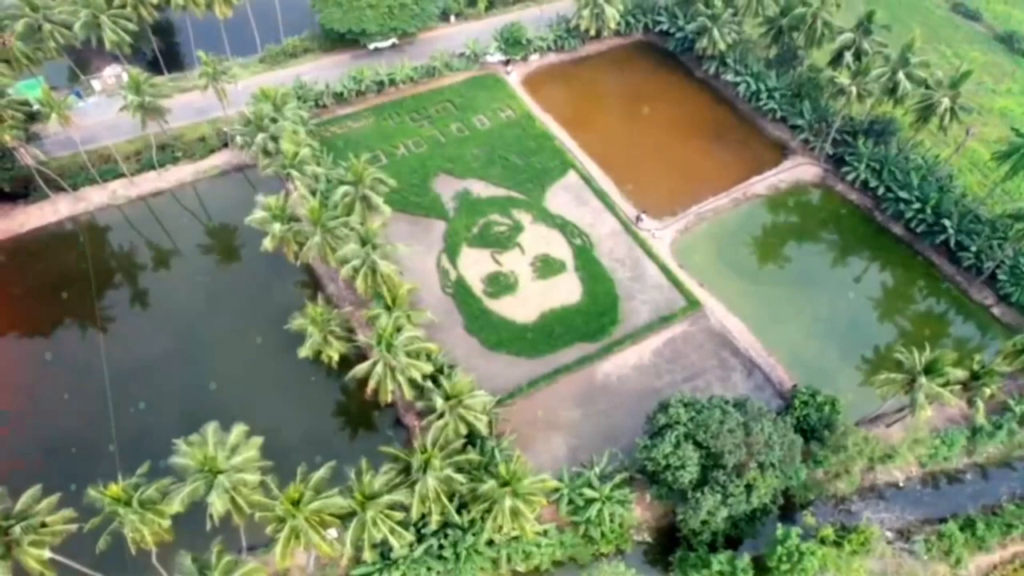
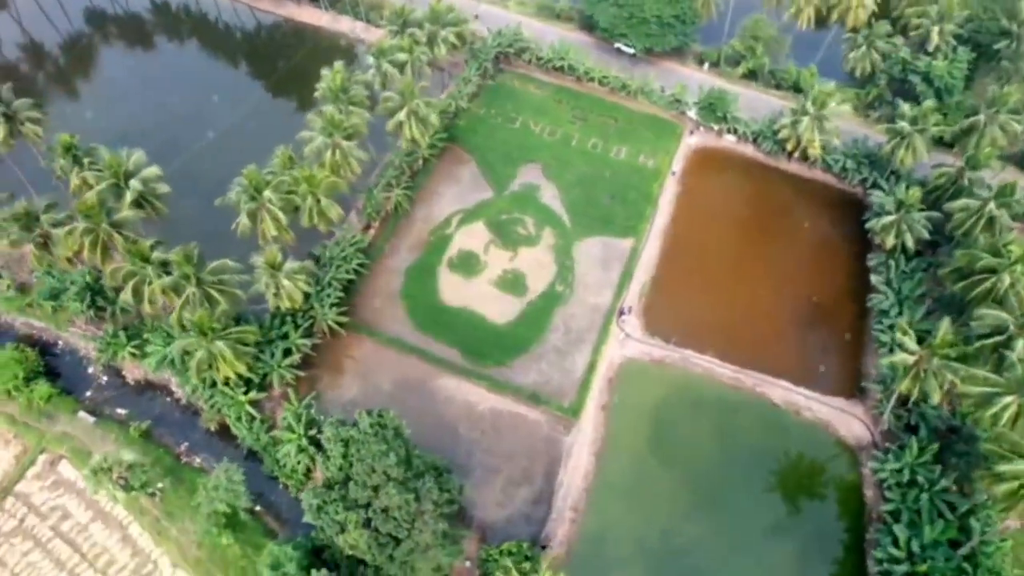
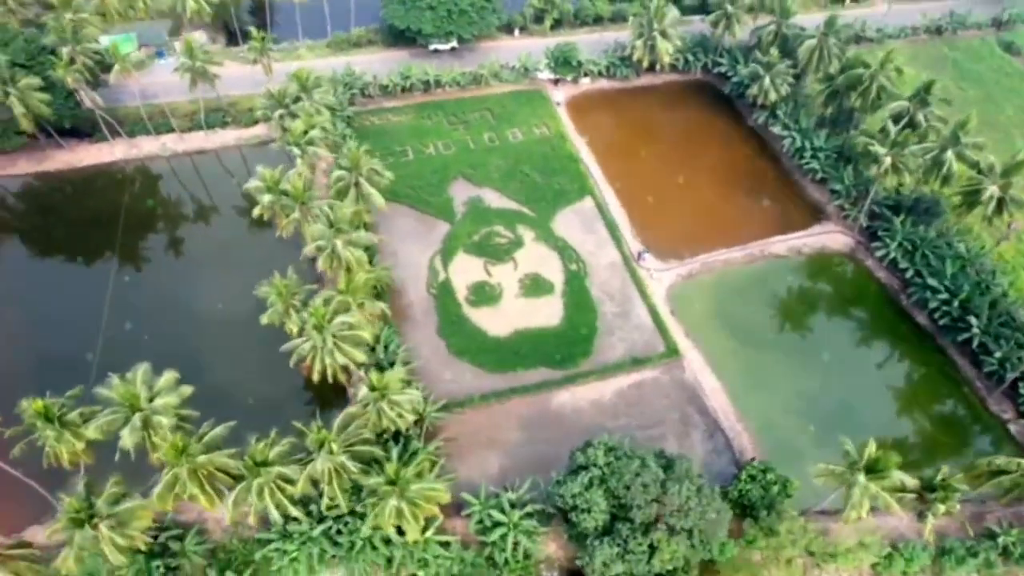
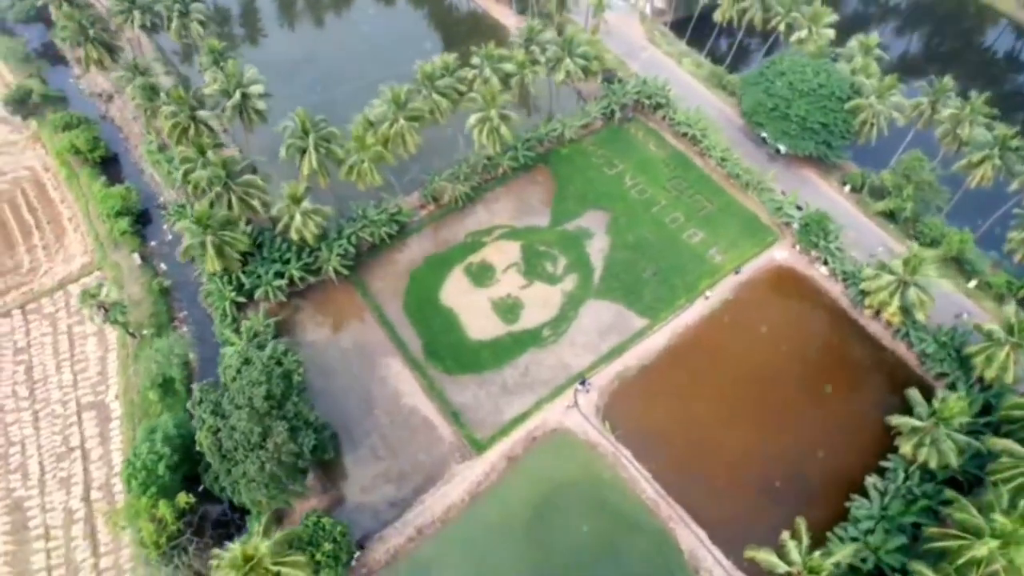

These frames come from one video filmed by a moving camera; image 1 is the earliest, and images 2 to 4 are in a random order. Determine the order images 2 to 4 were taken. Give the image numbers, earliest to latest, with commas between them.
3, 2, 4
